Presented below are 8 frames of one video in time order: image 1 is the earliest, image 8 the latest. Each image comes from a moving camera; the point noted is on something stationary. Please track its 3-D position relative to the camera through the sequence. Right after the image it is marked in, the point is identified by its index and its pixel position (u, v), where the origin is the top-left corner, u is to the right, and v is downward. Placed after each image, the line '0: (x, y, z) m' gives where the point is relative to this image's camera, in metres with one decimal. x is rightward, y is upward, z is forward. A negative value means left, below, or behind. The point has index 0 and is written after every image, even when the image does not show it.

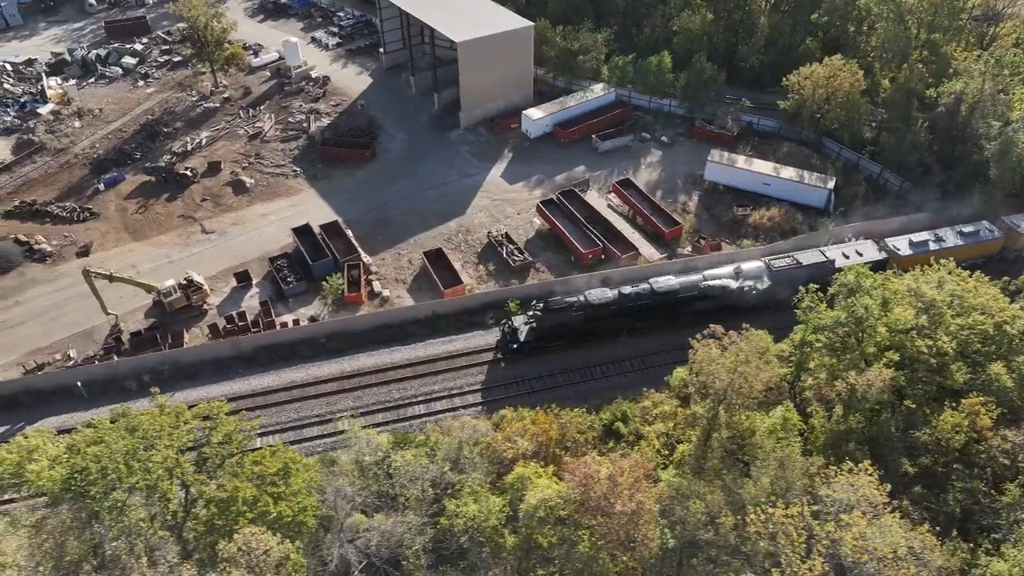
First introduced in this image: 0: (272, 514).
0: (-6.5, -6.1, +19.1) m
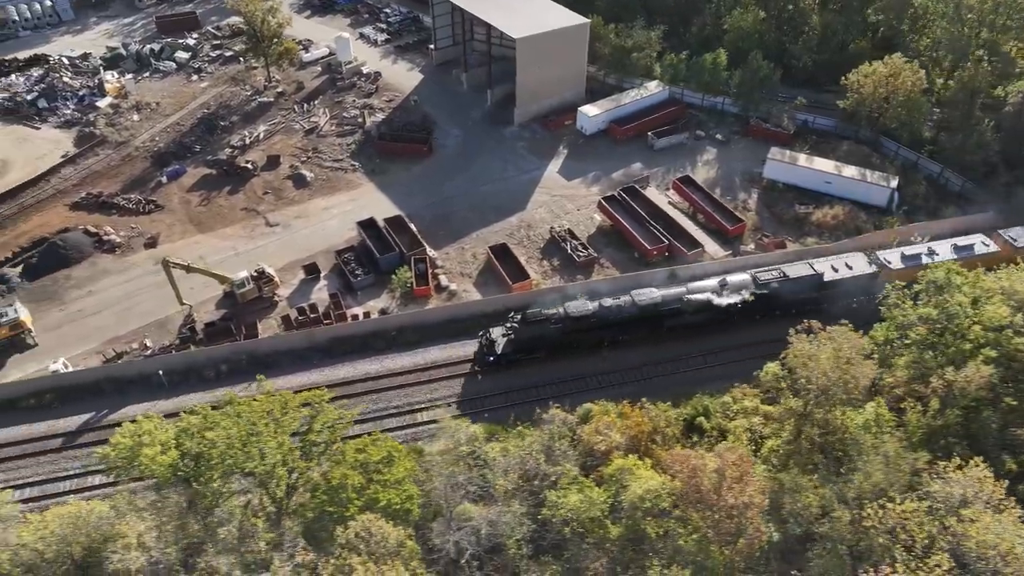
0: (-3.6, -5.8, +19.3) m
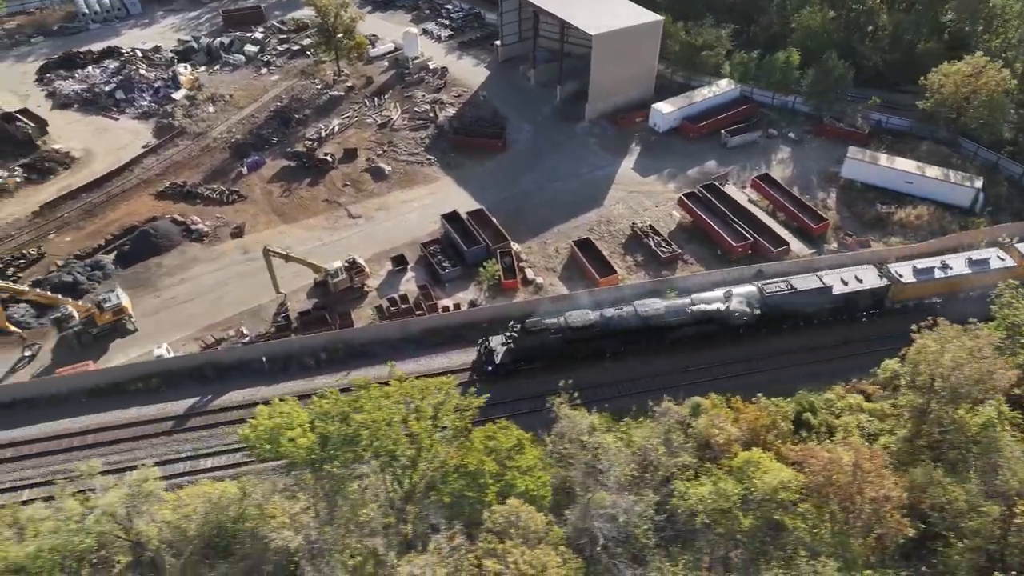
0: (+0.2, -5.5, +19.5) m
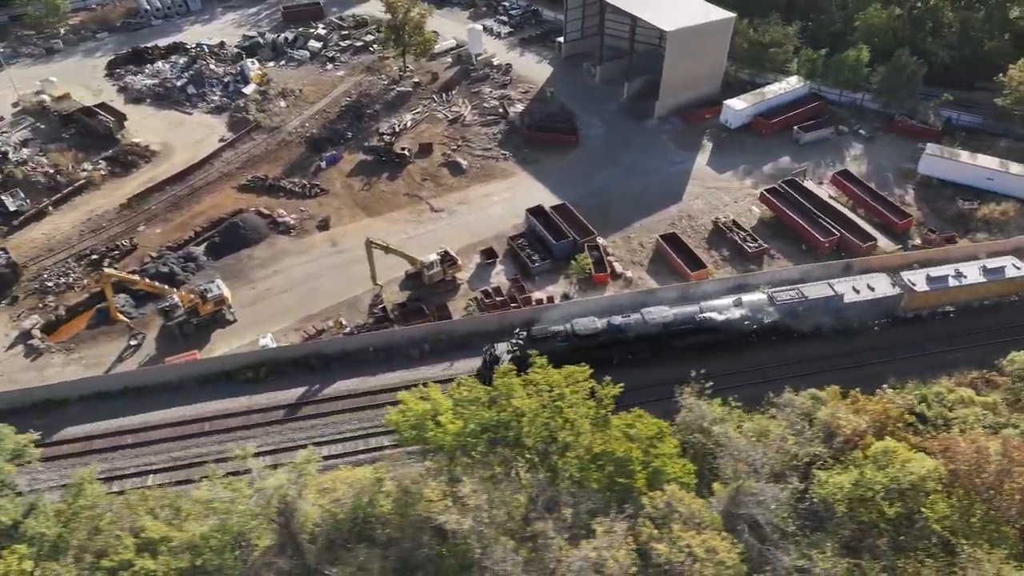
0: (+4.3, -5.2, +19.8) m
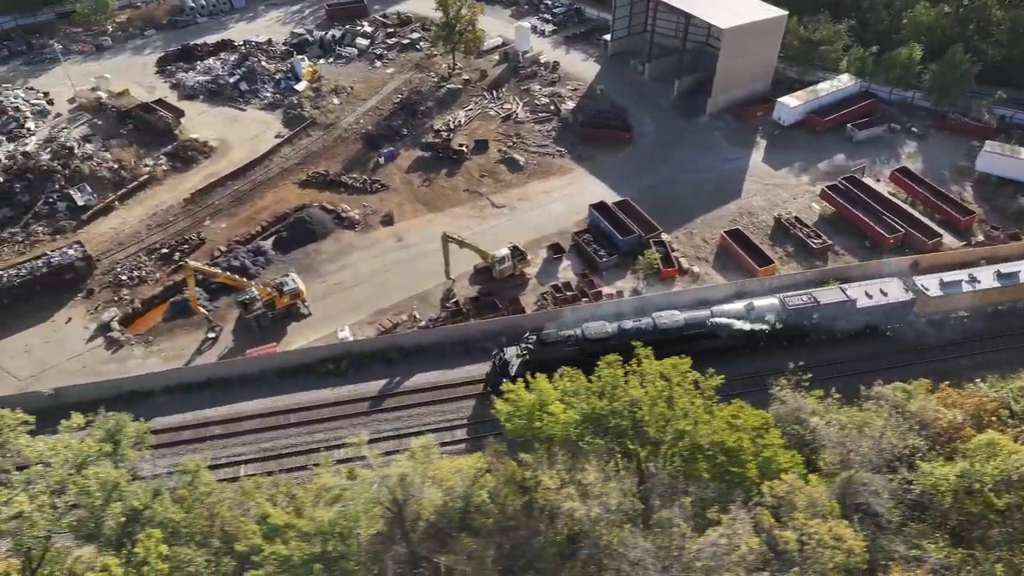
0: (+7.5, -5.0, +19.9) m
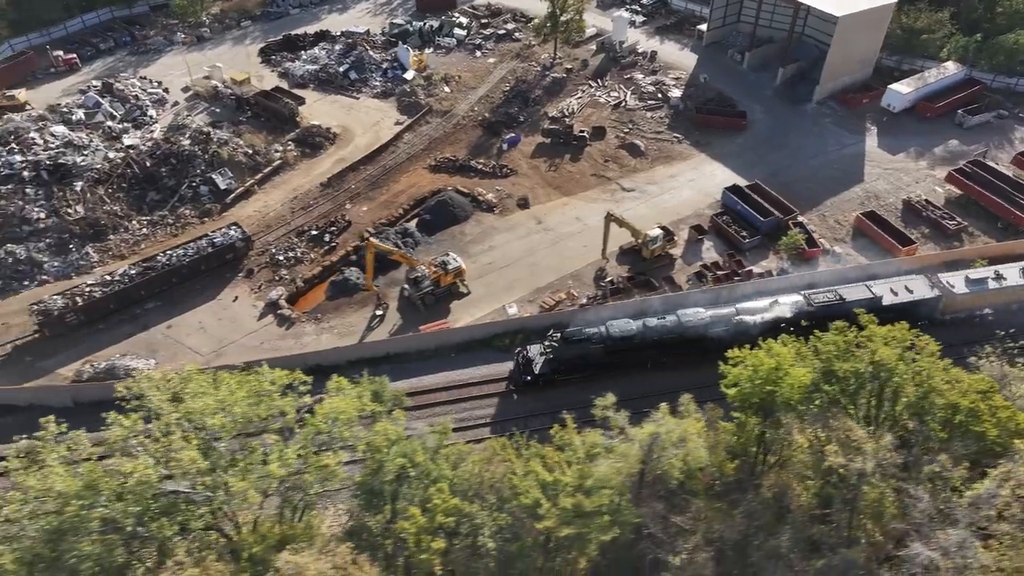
0: (+14.7, -4.0, +20.6) m
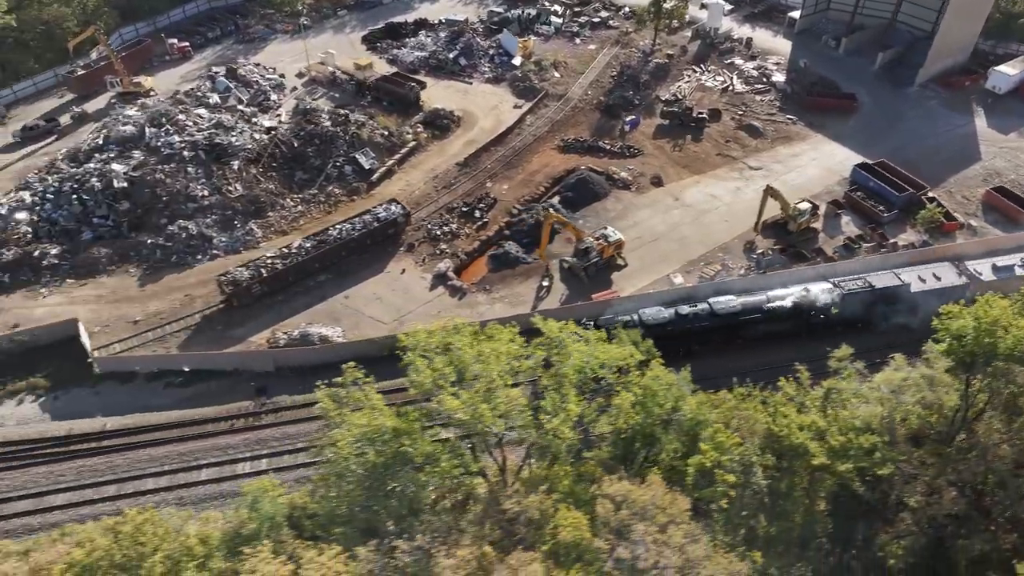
0: (+22.1, -2.6, +21.7) m
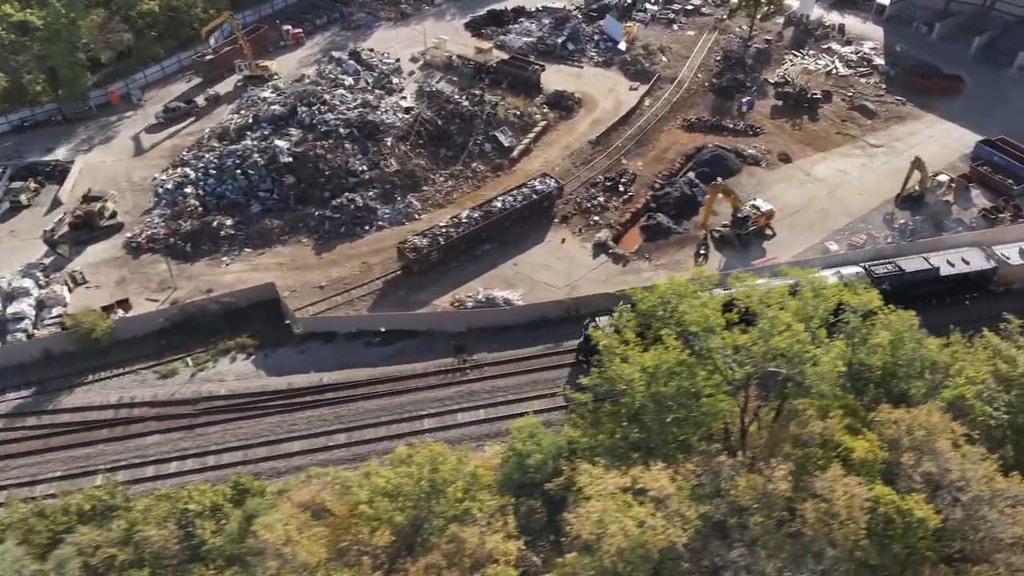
0: (+29.8, -1.0, +23.0) m
